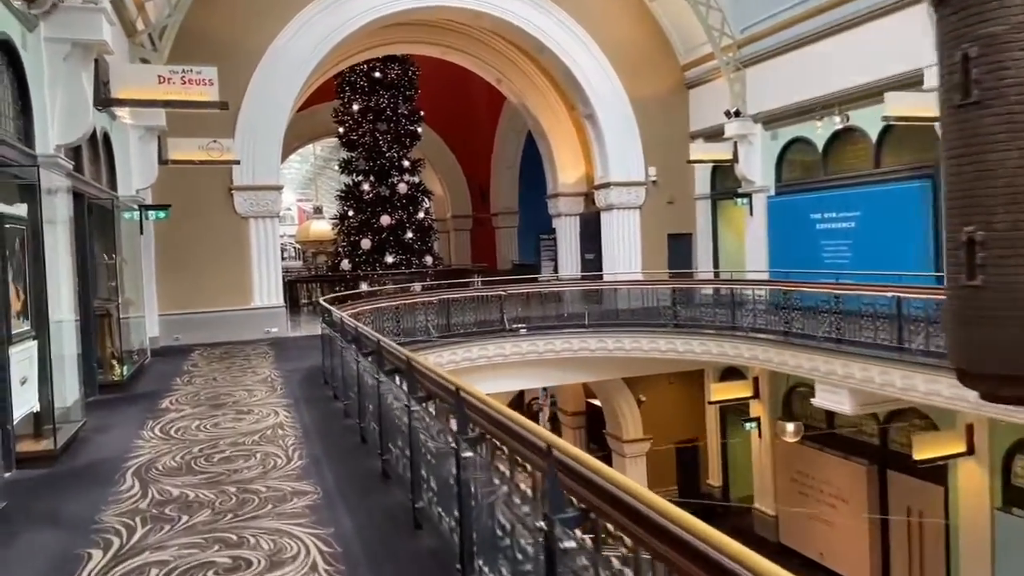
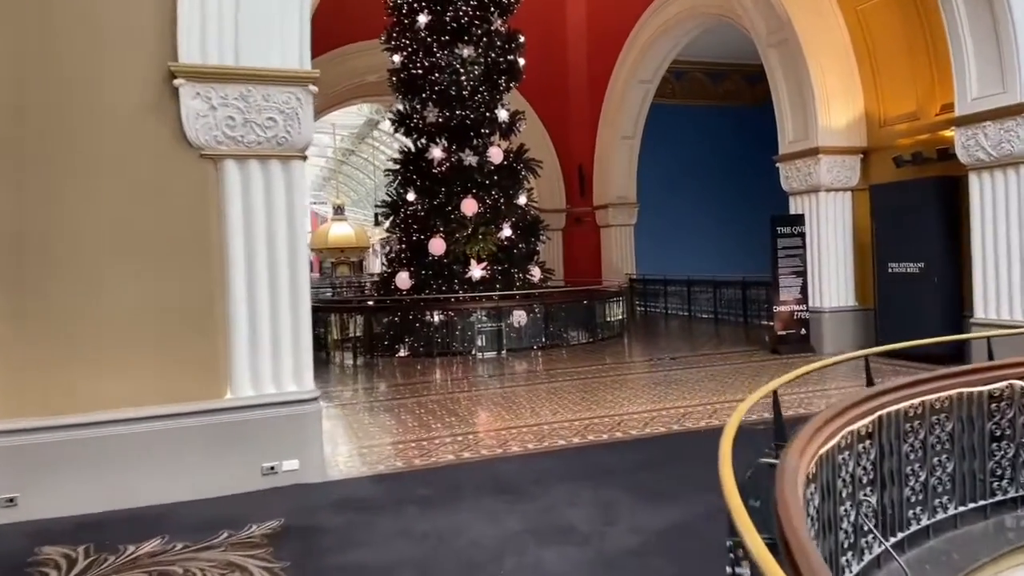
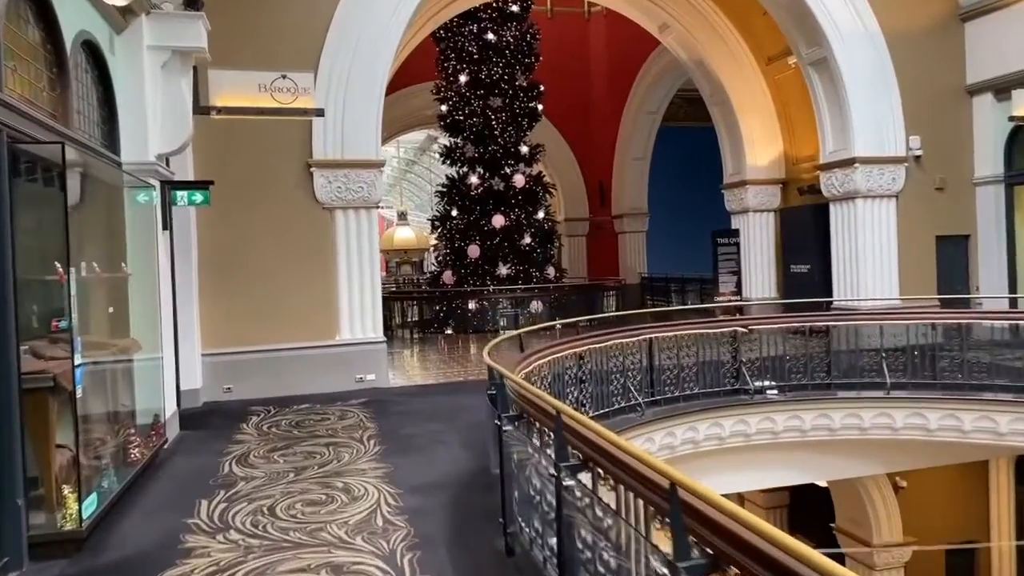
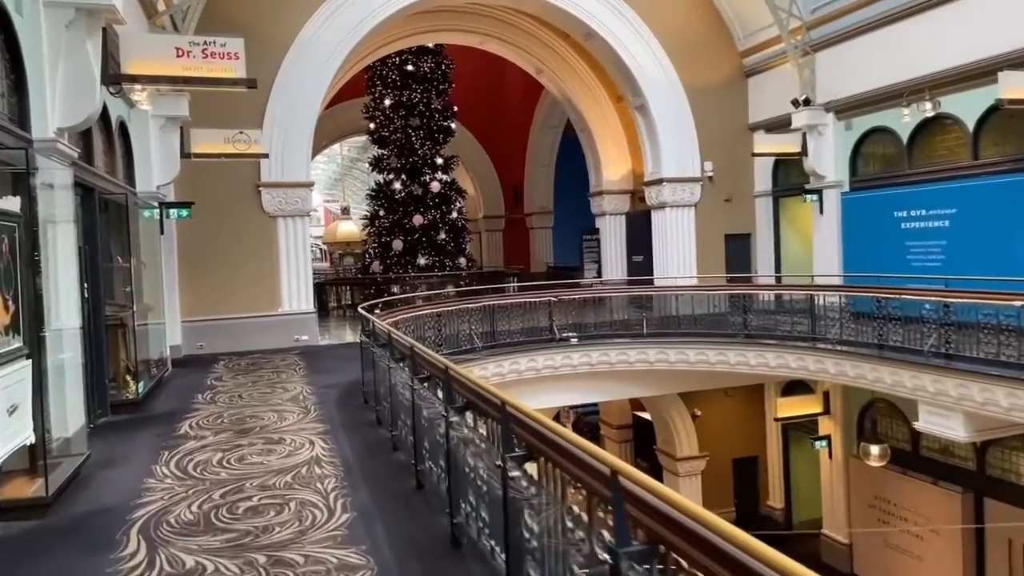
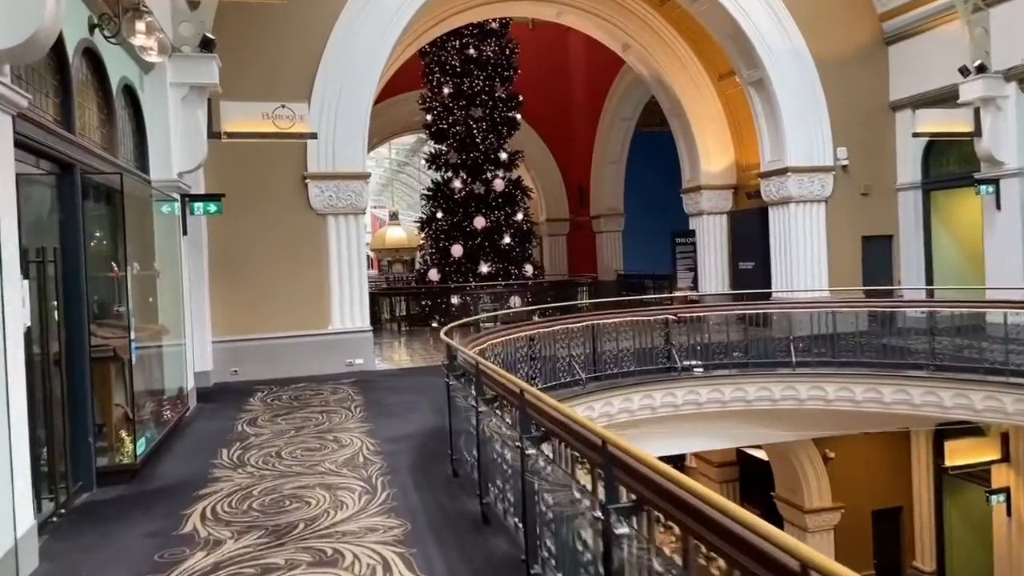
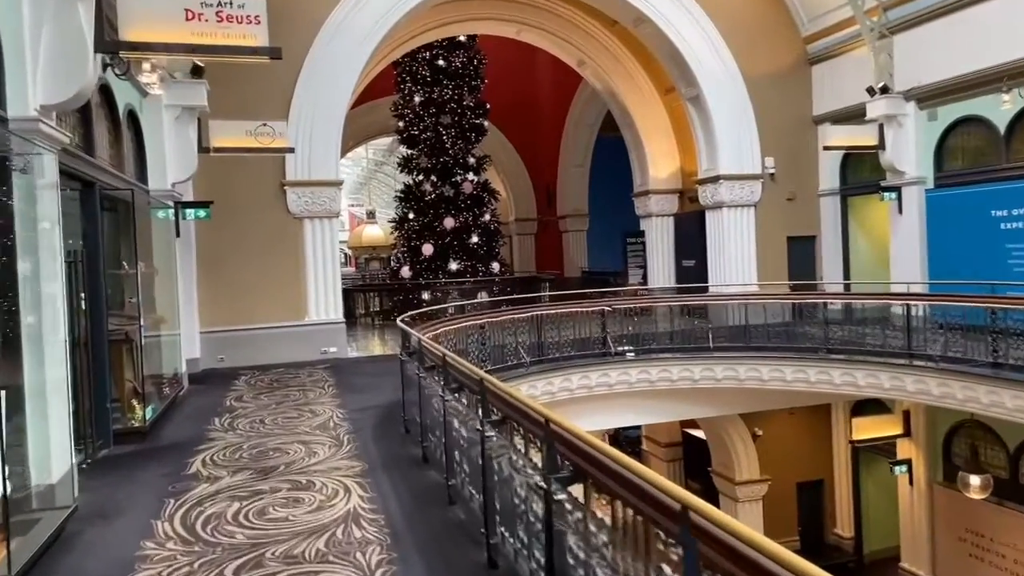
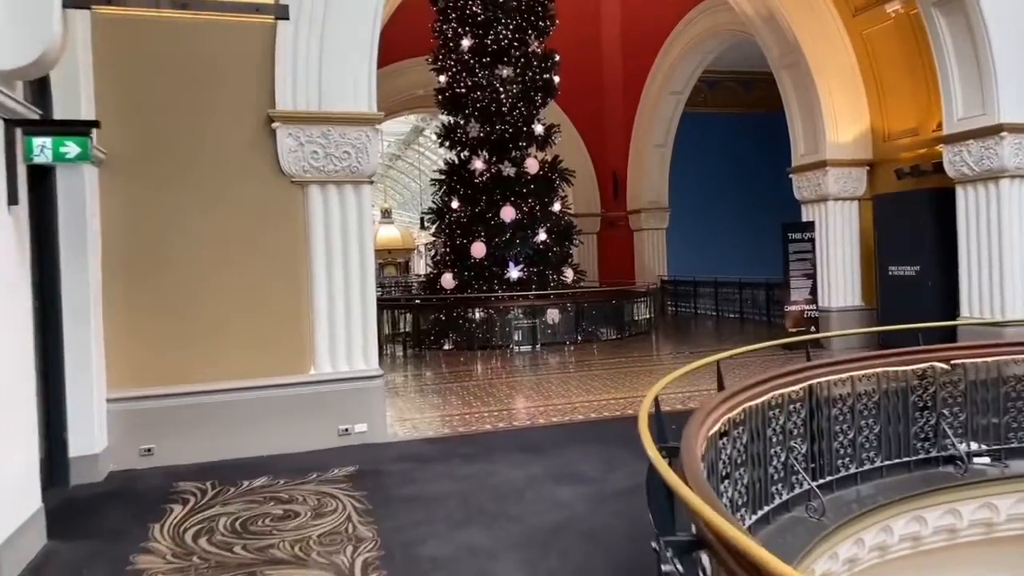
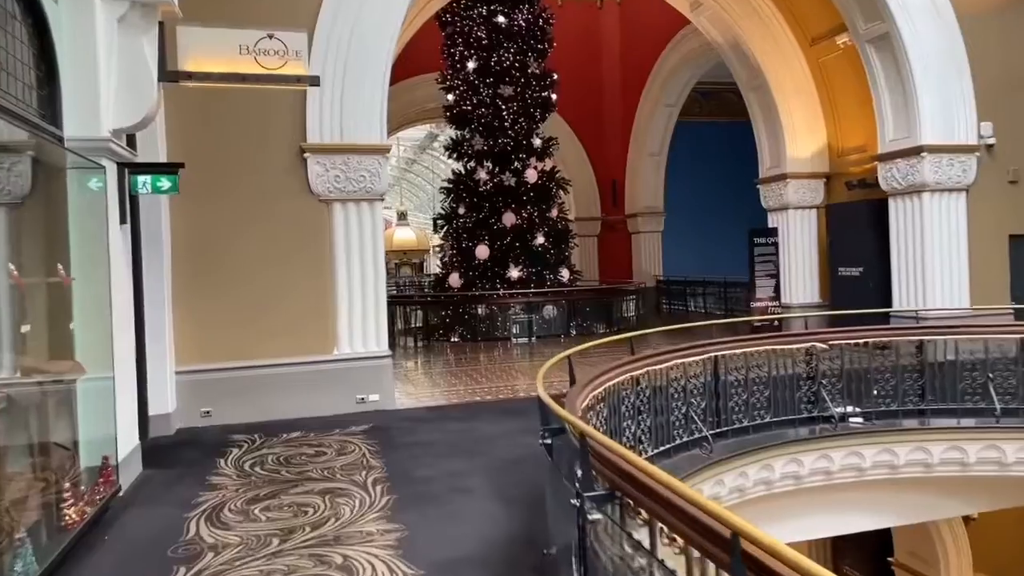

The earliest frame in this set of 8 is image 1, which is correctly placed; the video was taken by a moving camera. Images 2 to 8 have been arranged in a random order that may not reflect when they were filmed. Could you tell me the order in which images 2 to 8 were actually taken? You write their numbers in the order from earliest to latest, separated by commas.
4, 6, 5, 3, 8, 7, 2
